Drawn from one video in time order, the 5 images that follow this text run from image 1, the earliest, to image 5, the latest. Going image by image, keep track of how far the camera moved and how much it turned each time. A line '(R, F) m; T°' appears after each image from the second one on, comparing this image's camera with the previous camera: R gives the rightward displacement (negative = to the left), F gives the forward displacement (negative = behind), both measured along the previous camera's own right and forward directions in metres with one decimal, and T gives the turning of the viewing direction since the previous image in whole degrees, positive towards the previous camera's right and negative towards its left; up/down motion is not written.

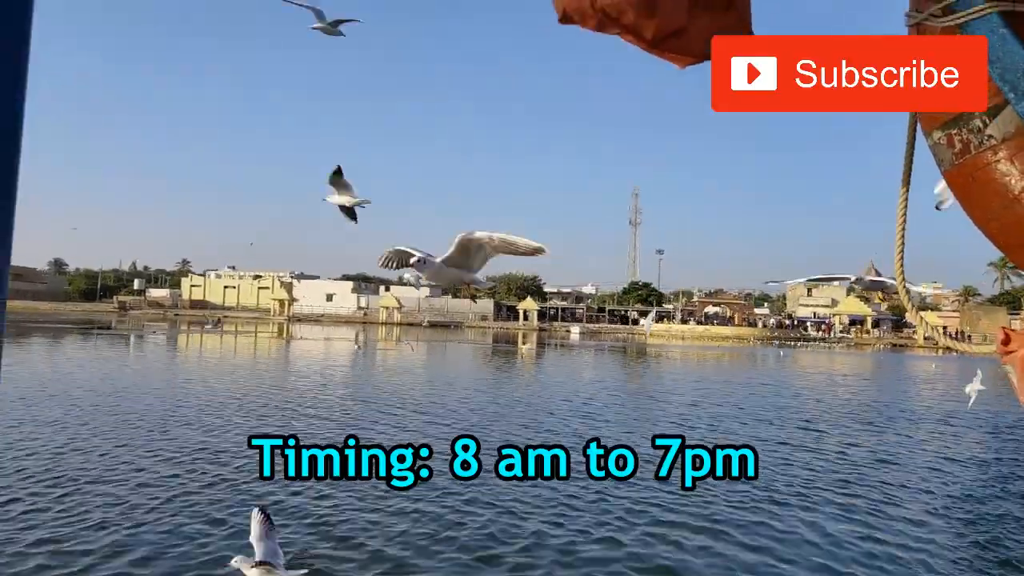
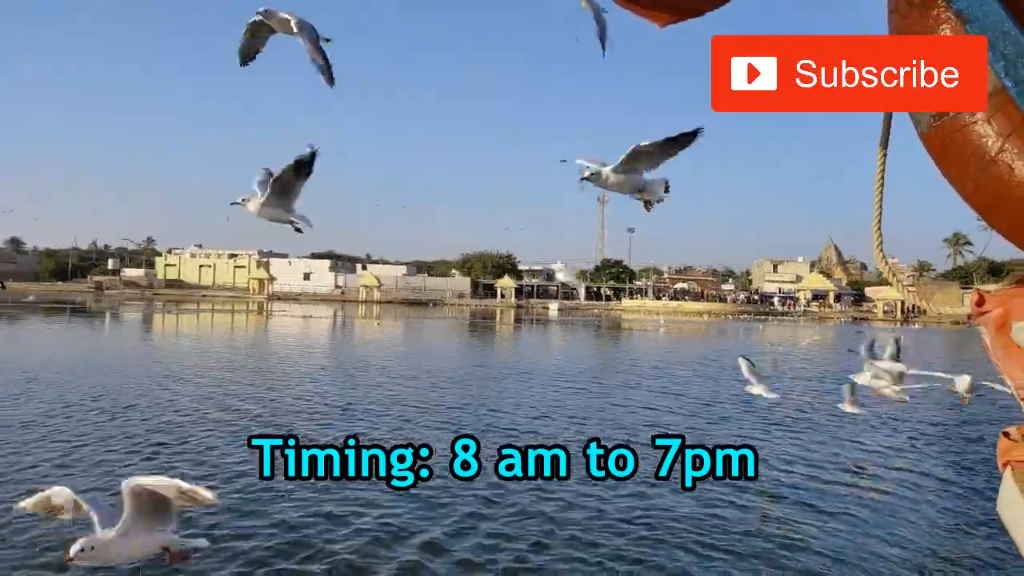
(-0.3, -0.5) m; +3°
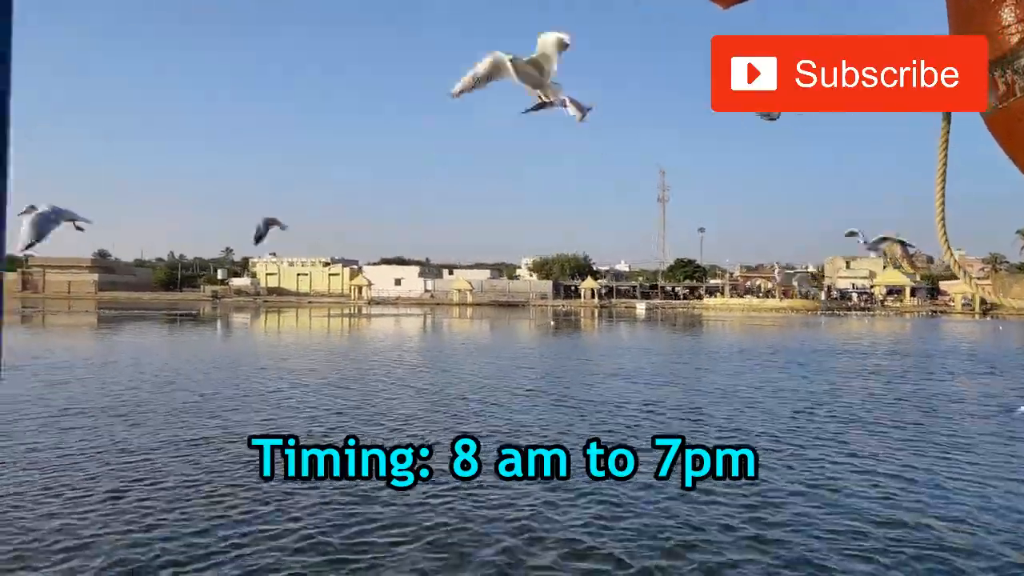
(-1.0, -1.4) m; -4°
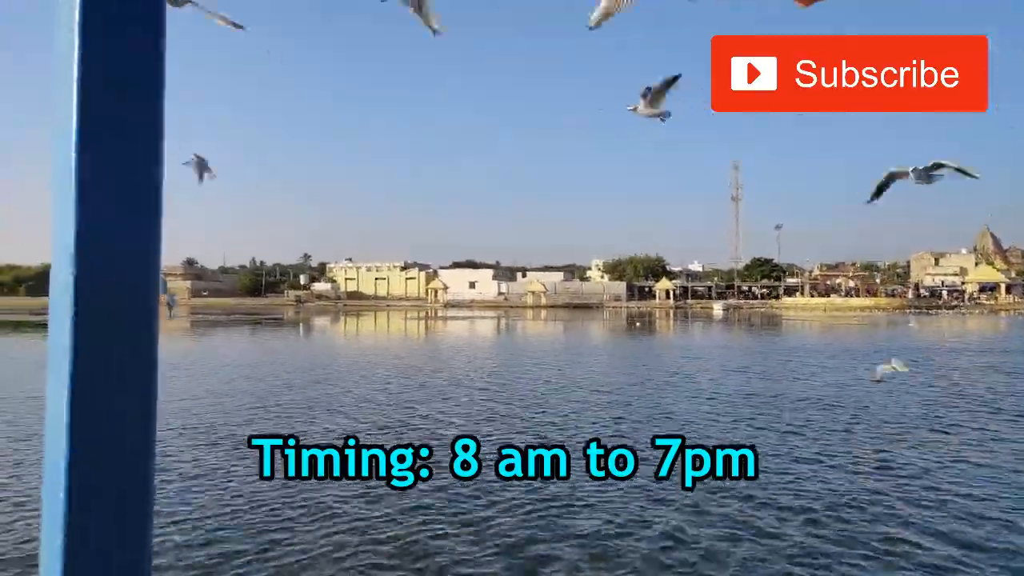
(-0.2, -0.2) m; -5°
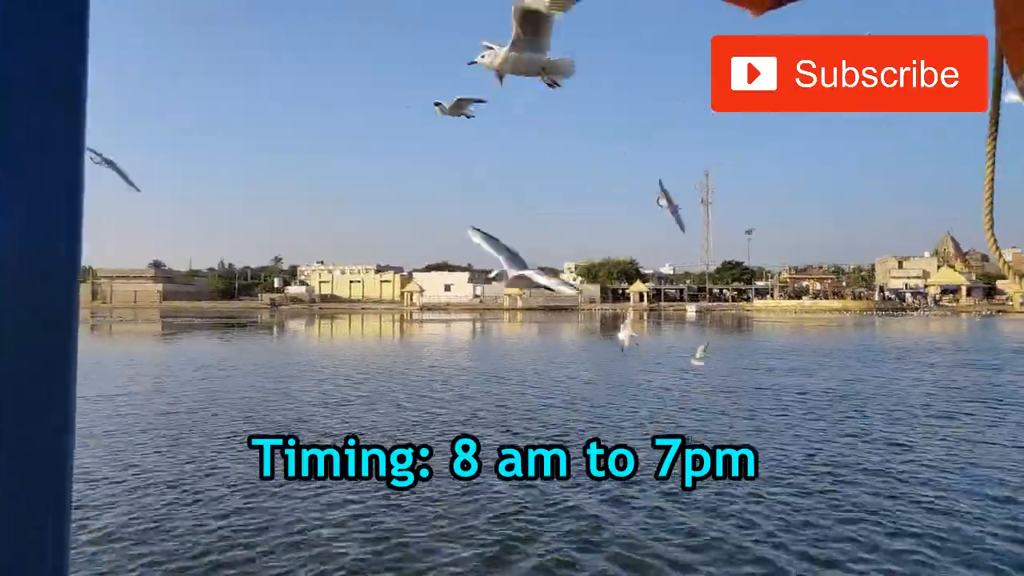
(-0.1, -0.2) m; +2°
